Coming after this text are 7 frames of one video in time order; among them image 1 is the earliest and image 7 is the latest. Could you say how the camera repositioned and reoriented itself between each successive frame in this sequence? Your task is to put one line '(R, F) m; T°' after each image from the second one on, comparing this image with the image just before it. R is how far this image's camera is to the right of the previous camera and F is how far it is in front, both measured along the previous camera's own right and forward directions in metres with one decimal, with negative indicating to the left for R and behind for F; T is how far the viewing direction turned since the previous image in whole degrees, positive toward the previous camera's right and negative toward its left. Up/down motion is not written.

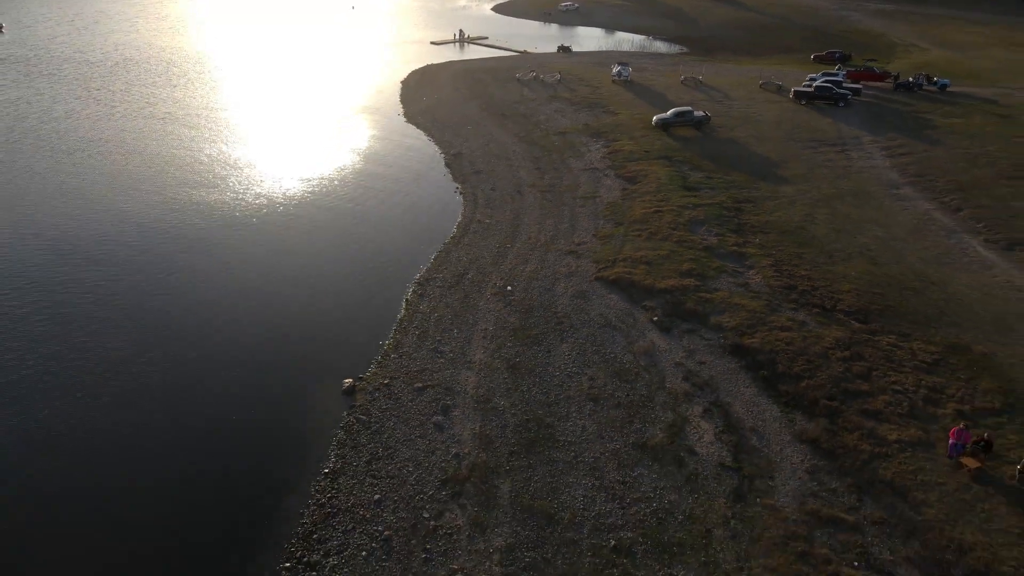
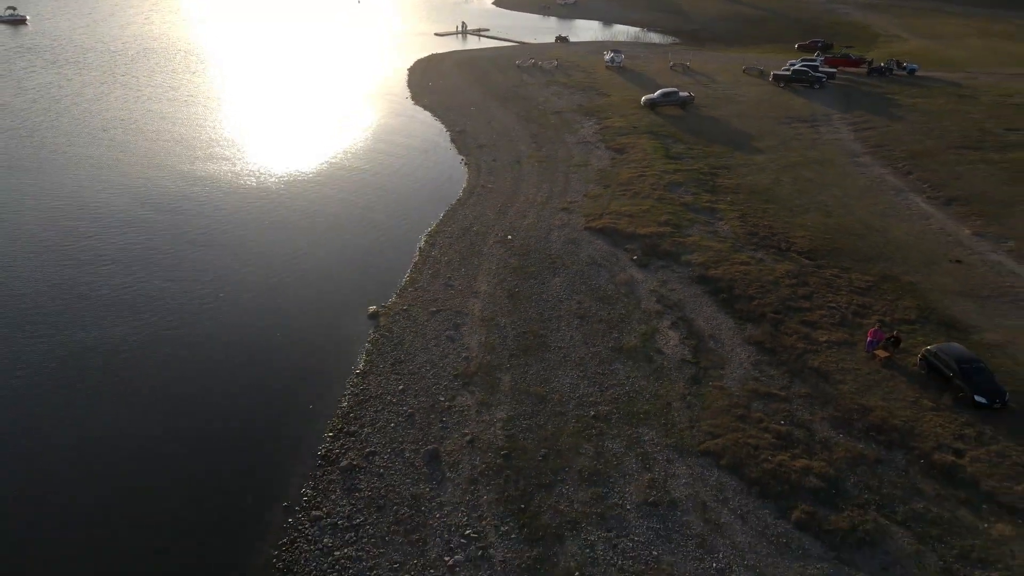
(0.0, -4.5) m; 0°
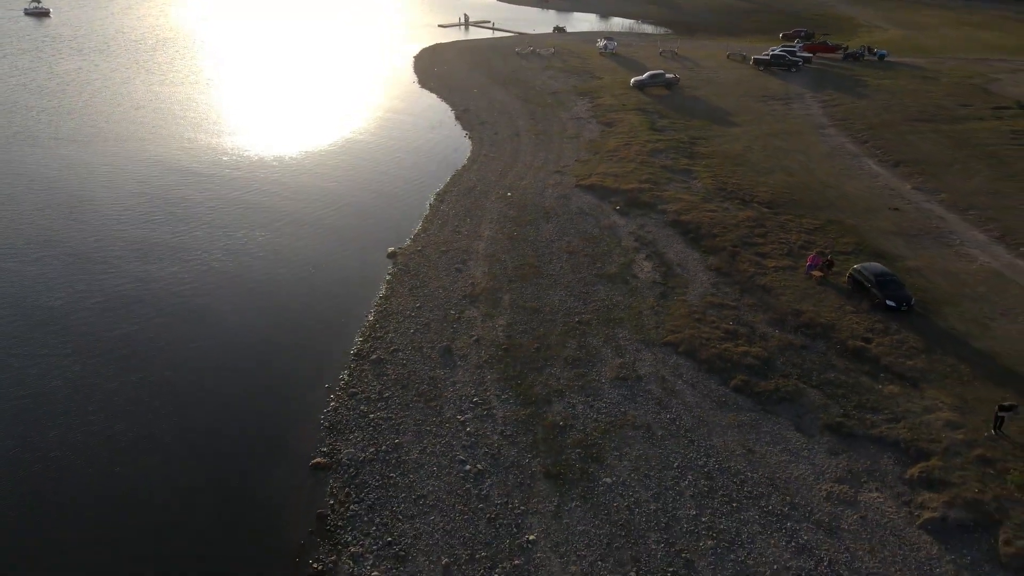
(0.0, -4.8) m; 0°
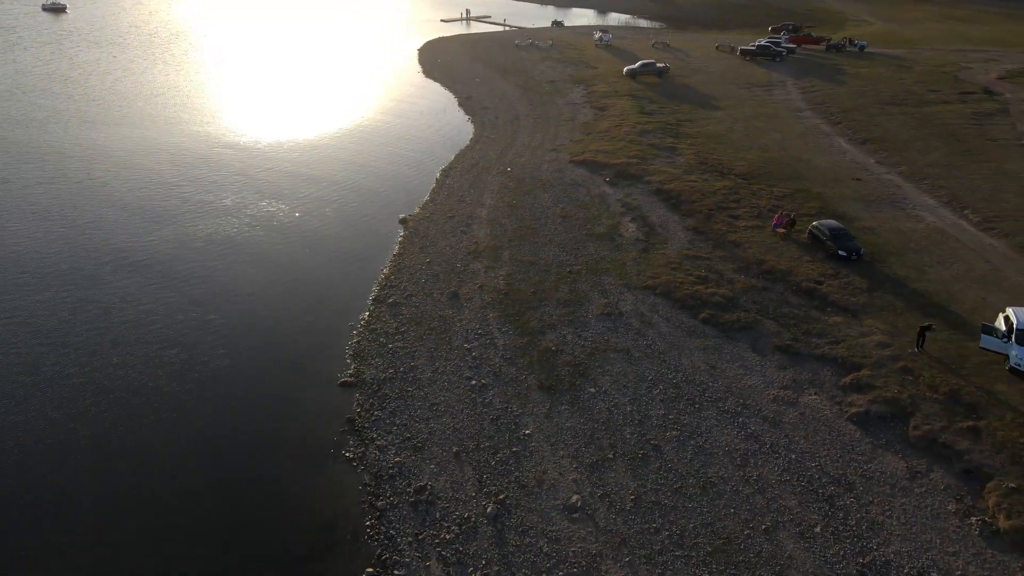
(0.0, -3.7) m; 0°
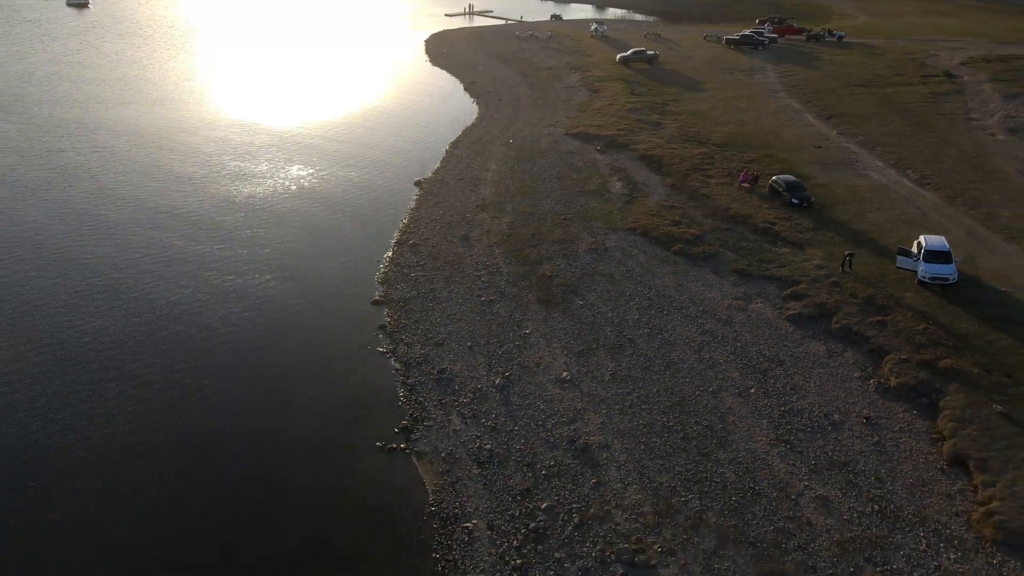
(-0.1, -5.2) m; 0°
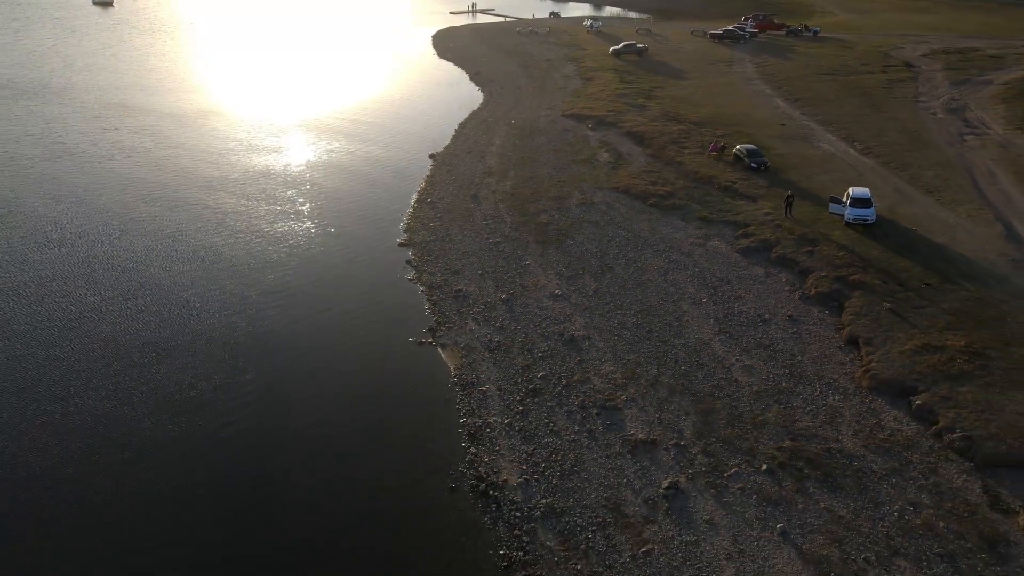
(-0.1, -6.3) m; 0°
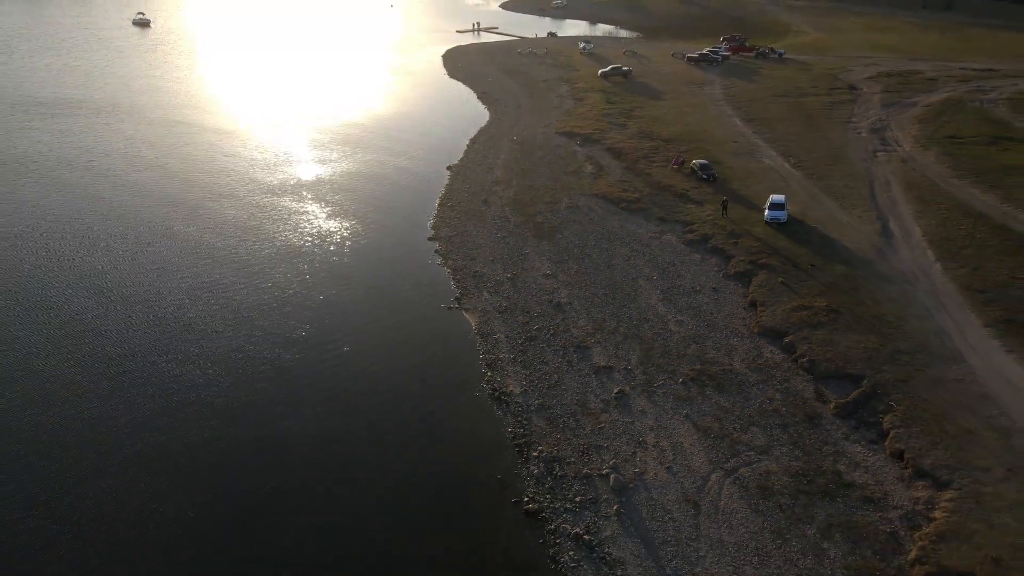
(-0.1, -11.1) m; 0°
